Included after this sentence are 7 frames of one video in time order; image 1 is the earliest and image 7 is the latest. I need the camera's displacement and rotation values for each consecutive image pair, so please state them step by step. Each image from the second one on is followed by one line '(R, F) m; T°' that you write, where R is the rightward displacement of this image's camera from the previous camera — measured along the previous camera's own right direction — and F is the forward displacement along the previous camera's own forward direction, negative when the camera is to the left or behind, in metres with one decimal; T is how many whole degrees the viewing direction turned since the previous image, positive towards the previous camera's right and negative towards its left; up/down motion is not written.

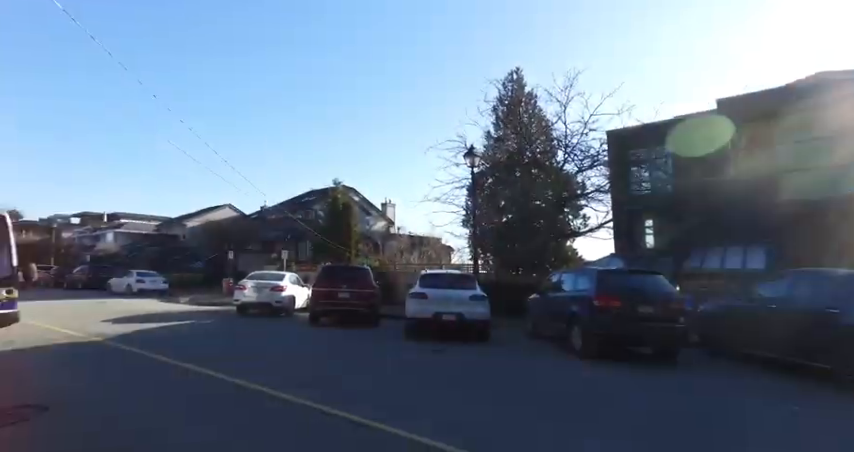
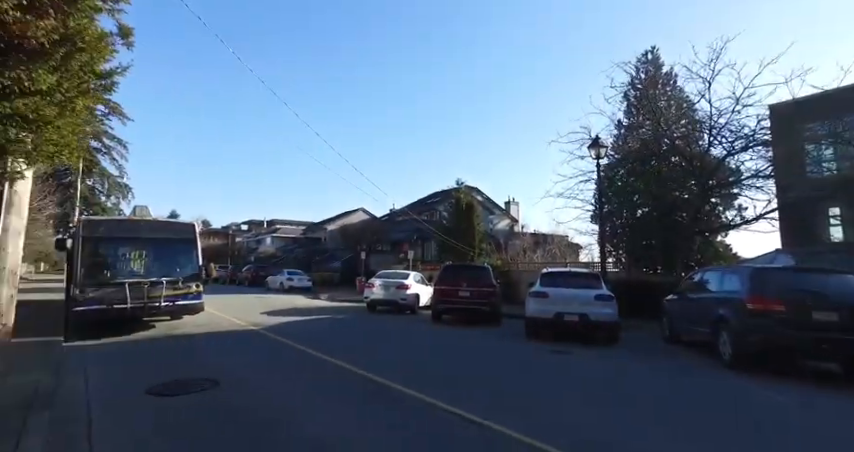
(+0.2, +0.1) m; -16°
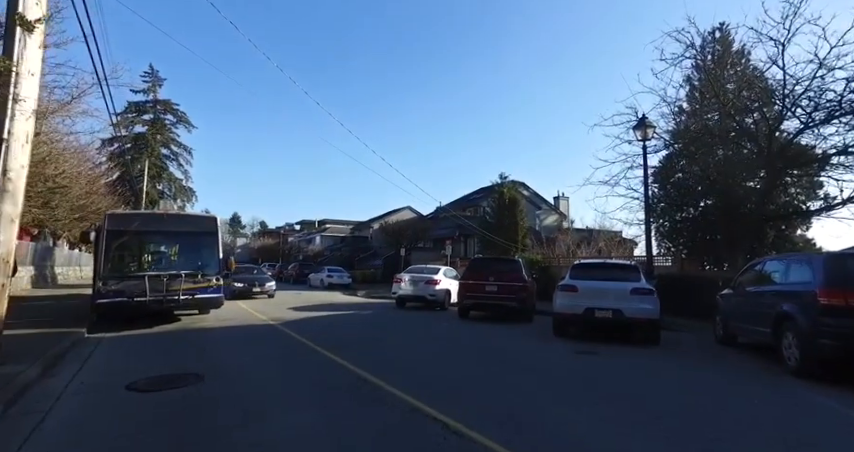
(+0.8, +0.9) m; -6°
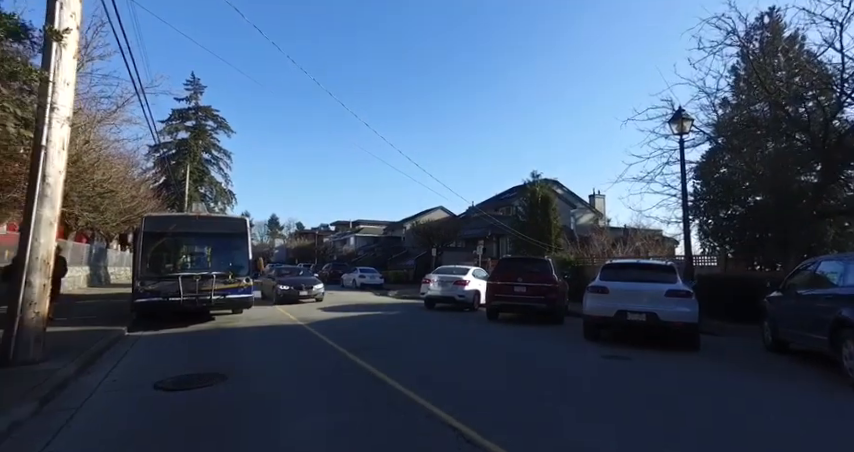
(+0.2, +0.2) m; -4°
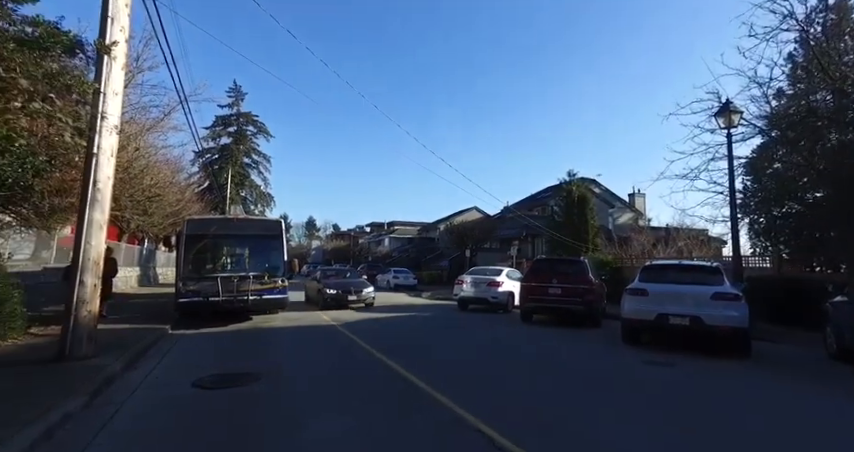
(+0.1, +0.1) m; -4°
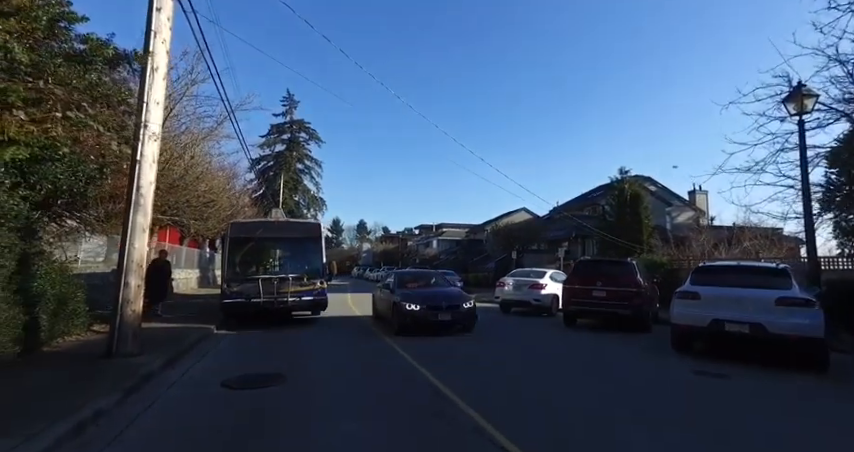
(+0.4, +0.3) m; -6°
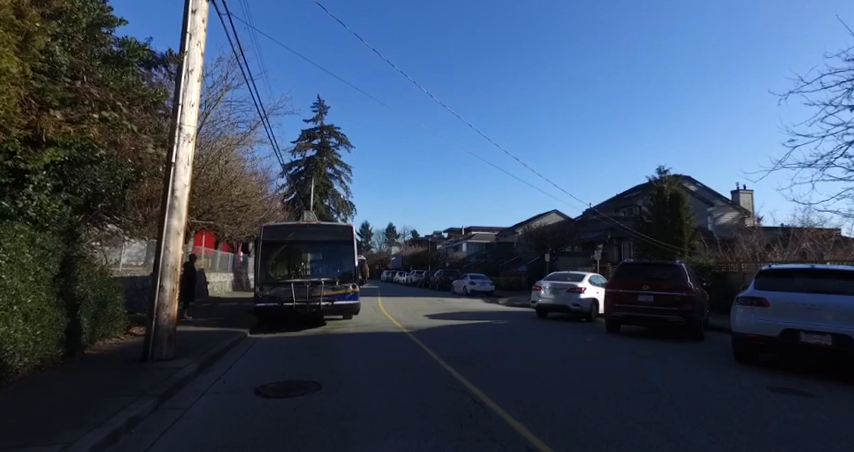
(-0.2, +0.4) m; -4°
